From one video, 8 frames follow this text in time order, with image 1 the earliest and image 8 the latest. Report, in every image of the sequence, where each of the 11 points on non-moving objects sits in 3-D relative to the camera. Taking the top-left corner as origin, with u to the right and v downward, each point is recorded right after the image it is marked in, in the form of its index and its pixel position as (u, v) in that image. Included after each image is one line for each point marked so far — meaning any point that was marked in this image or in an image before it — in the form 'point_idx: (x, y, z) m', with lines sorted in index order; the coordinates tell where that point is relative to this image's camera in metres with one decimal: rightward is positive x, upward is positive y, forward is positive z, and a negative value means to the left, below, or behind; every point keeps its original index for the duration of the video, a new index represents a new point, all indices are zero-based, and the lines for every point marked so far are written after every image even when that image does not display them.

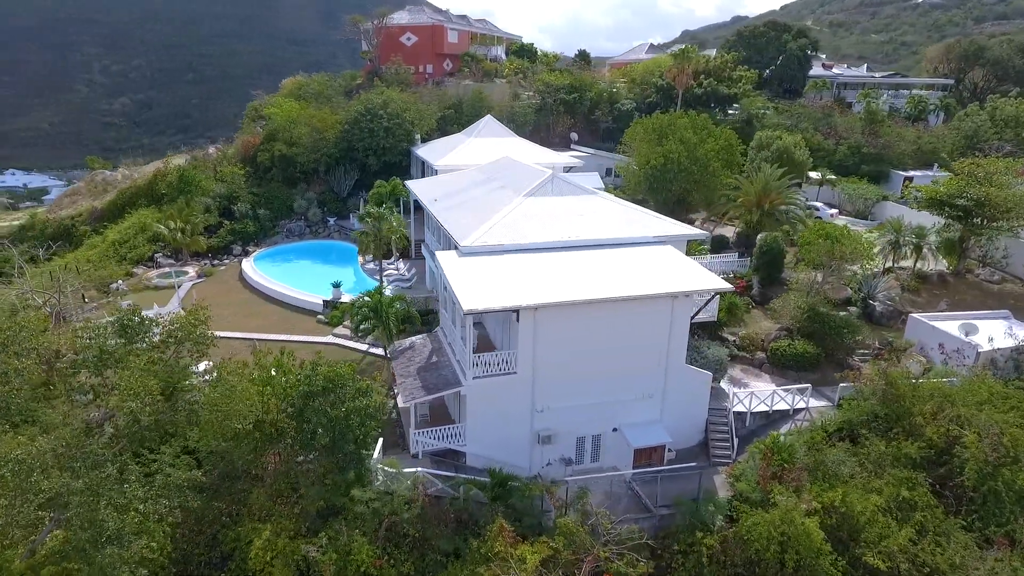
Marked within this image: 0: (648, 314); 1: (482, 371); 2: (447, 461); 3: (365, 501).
0: (+3.8, -0.8, +18.0) m
1: (-0.8, -2.2, +17.0) m
2: (-1.8, -4.8, +17.4) m
3: (-3.3, -4.8, +14.4) m
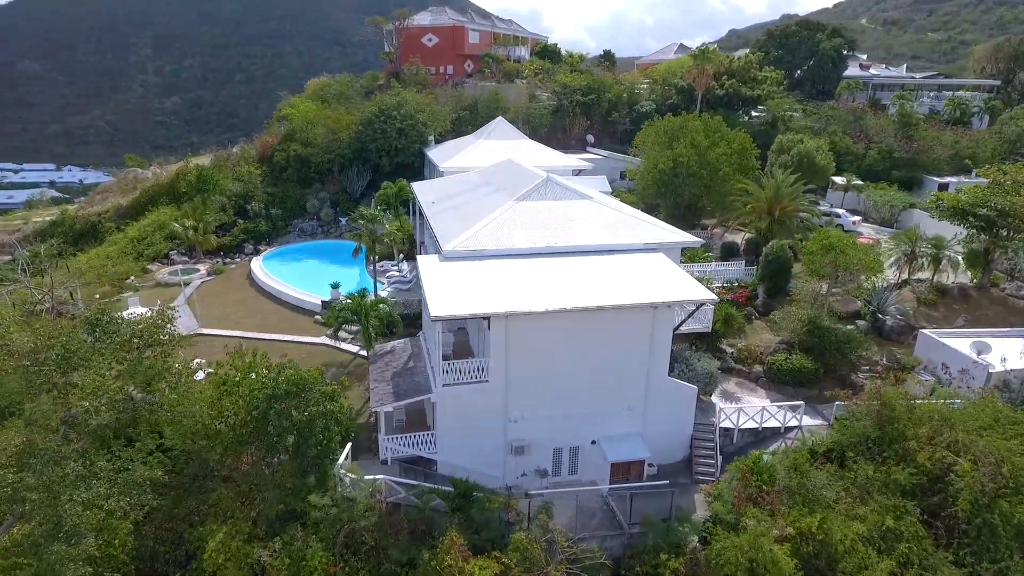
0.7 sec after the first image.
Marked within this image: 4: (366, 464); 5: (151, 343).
0: (+3.1, -1.0, +17.5) m
1: (-1.6, -2.4, +16.7) m
2: (-2.6, -5.0, +17.3) m
3: (-4.3, -4.9, +14.3) m
4: (-4.0, -4.8, +17.1) m
5: (-9.8, -1.5, +16.3) m
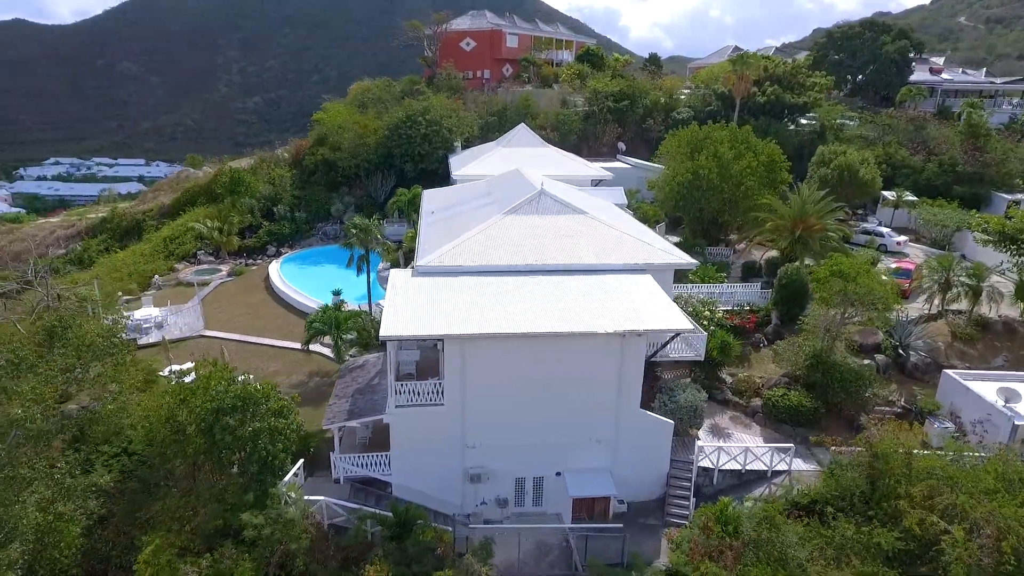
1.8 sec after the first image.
0: (+2.1, -1.7, +16.4) m
1: (-2.7, -2.9, +16.2) m
2: (-3.8, -5.4, +16.9) m
3: (-5.8, -5.3, +14.1) m
4: (-5.2, -5.2, +16.8) m
5: (-10.9, -1.7, +16.6) m
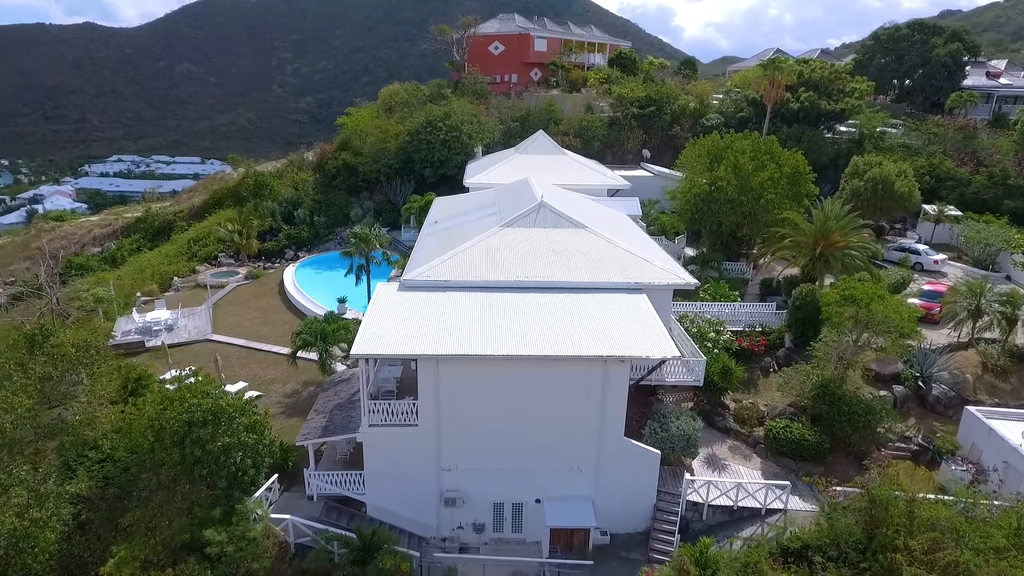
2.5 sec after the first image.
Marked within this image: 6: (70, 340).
0: (+1.5, -2.3, +15.7) m
1: (-3.3, -3.3, +15.8) m
2: (-4.4, -5.8, +16.6) m
3: (-6.6, -5.6, +14.0) m
4: (-5.8, -5.5, +16.7) m
5: (-11.4, -1.9, +16.9) m
6: (-11.9, -1.4, +17.0) m
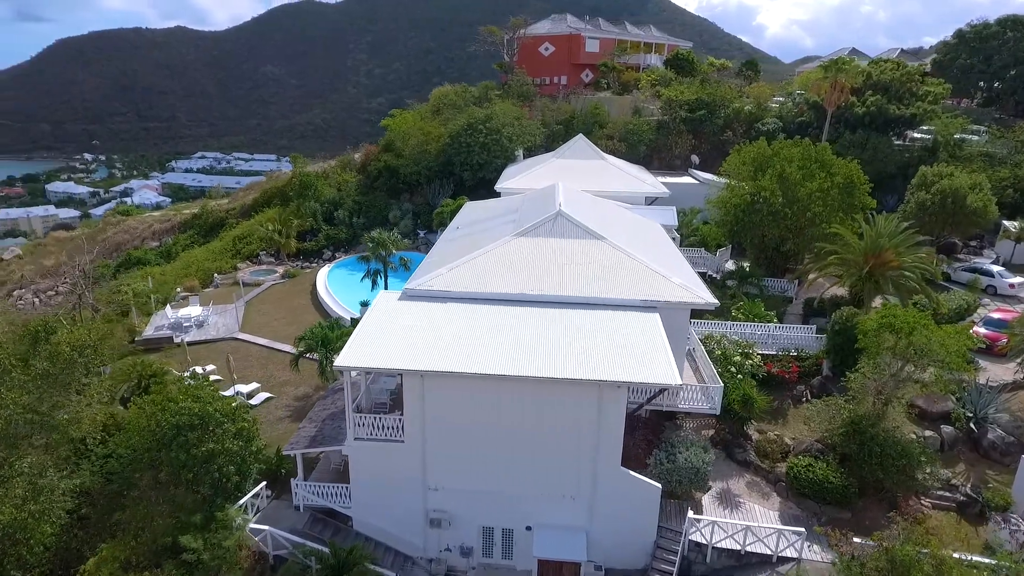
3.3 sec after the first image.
0: (+1.3, -2.7, +14.7) m
1: (-3.5, -3.5, +15.3) m
2: (-4.7, -6.0, +16.2) m
3: (-7.1, -5.8, +13.9) m
4: (-6.0, -5.7, +16.4) m
5: (-11.4, -1.8, +17.2) m
6: (-11.9, -1.4, +17.4) m
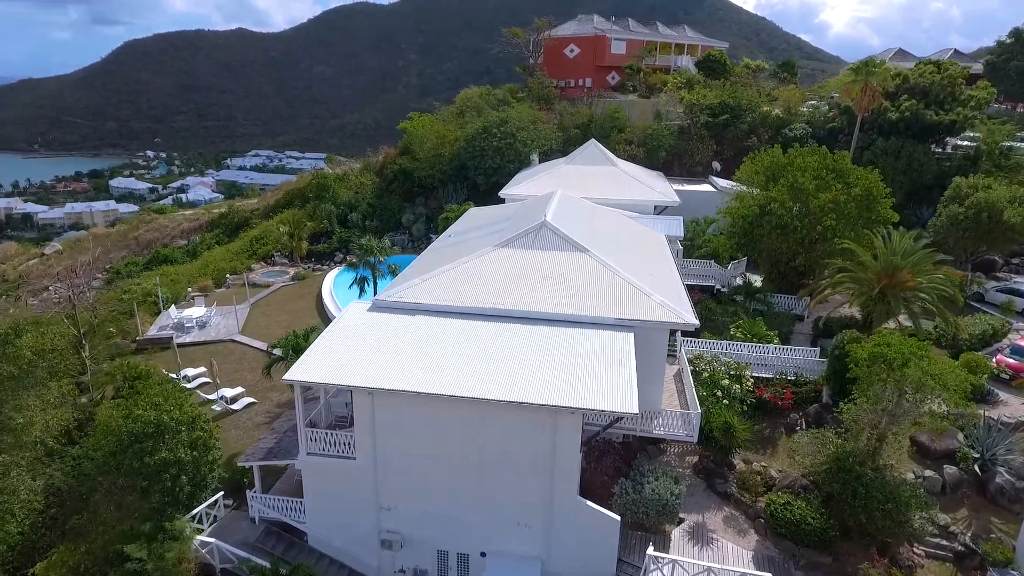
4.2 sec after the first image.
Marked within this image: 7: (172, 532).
0: (+0.2, -3.1, +14.0) m
1: (-4.6, -3.8, +15.0) m
2: (-5.7, -6.3, +16.0) m
3: (-8.3, -6.0, +13.8) m
4: (-7.0, -5.9, +16.3) m
5: (-12.3, -1.9, +17.5) m
6: (-12.7, -1.4, +17.7) m
7: (-7.8, -5.6, +14.3) m
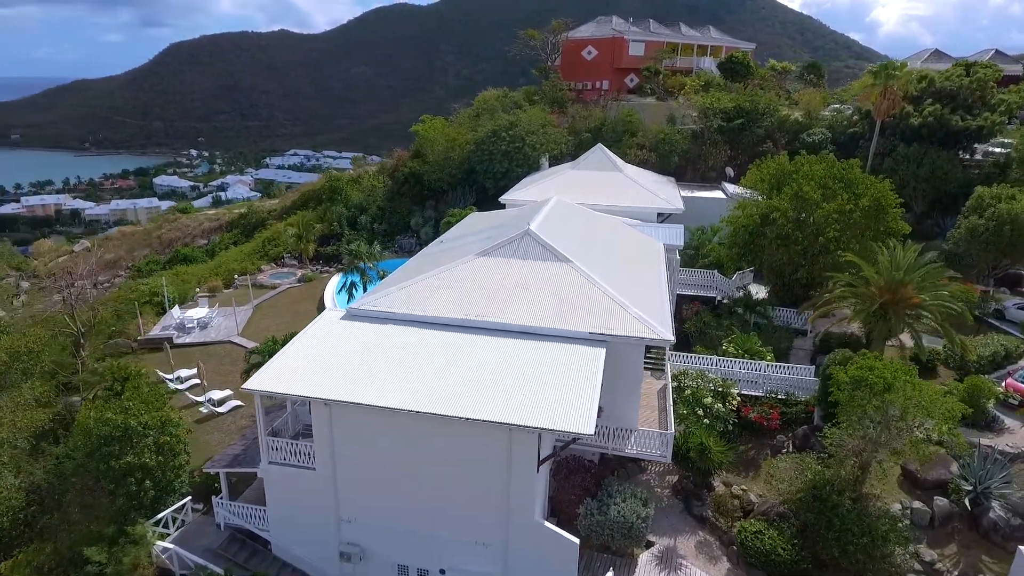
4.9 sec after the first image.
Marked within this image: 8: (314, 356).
0: (-0.8, -3.4, +13.7) m
1: (-5.5, -4.0, +14.9) m
2: (-6.6, -6.4, +16.0) m
3: (-9.3, -6.1, +14.0) m
4: (-7.9, -6.1, +16.4) m
5: (-13.0, -2.0, +17.9) m
6: (-13.4, -1.5, +18.1) m
7: (-8.8, -5.7, +14.5) m
8: (-4.9, -1.6, +15.6) m
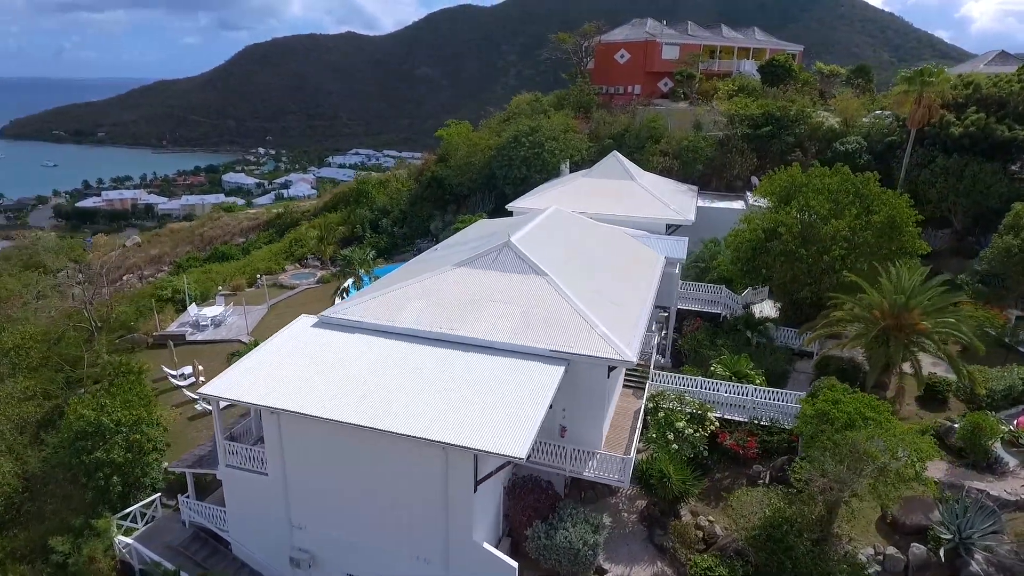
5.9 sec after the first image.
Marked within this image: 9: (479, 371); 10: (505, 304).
0: (-2.0, -3.7, +13.6) m
1: (-6.7, -4.2, +15.3) m
2: (-7.7, -6.6, +16.4) m
3: (-10.6, -6.2, +14.6) m
4: (-9.0, -6.2, +16.9) m
5: (-13.8, -1.9, +18.9) m
6: (-14.2, -1.4, +19.2) m
7: (-10.0, -5.8, +15.1) m
8: (-5.9, -1.8, +15.9) m
9: (-0.8, -2.0, +15.3) m
10: (-0.1, -0.5, +17.4) m
